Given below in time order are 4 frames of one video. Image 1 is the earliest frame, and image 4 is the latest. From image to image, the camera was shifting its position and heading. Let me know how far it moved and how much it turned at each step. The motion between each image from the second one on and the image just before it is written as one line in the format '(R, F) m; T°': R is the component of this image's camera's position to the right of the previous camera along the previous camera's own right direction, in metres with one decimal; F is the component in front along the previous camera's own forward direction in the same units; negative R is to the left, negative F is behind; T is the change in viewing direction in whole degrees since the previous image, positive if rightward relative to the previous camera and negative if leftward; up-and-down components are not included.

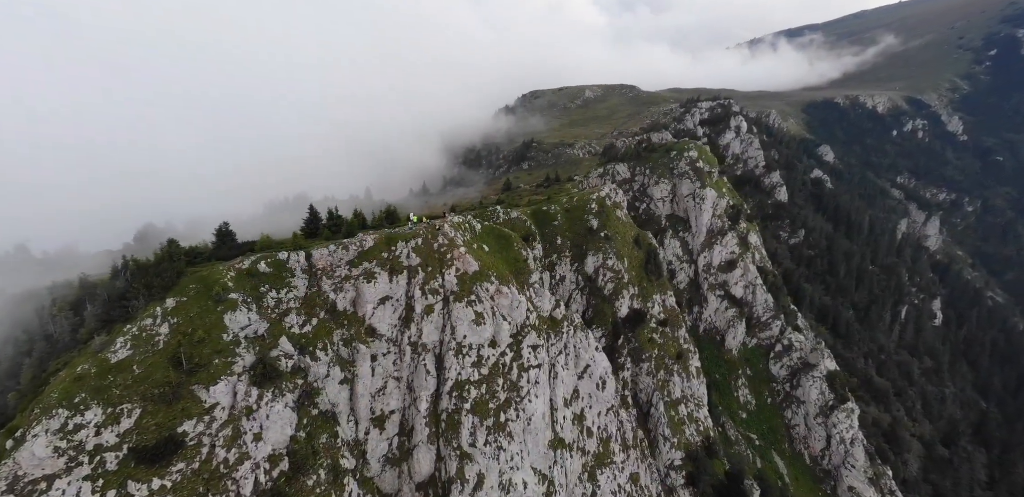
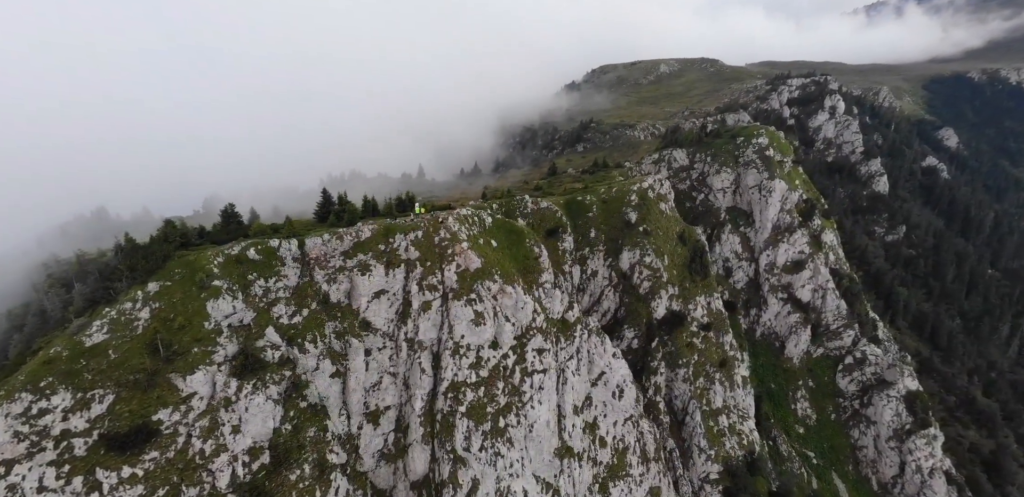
(+7.8, +5.1) m; -8°
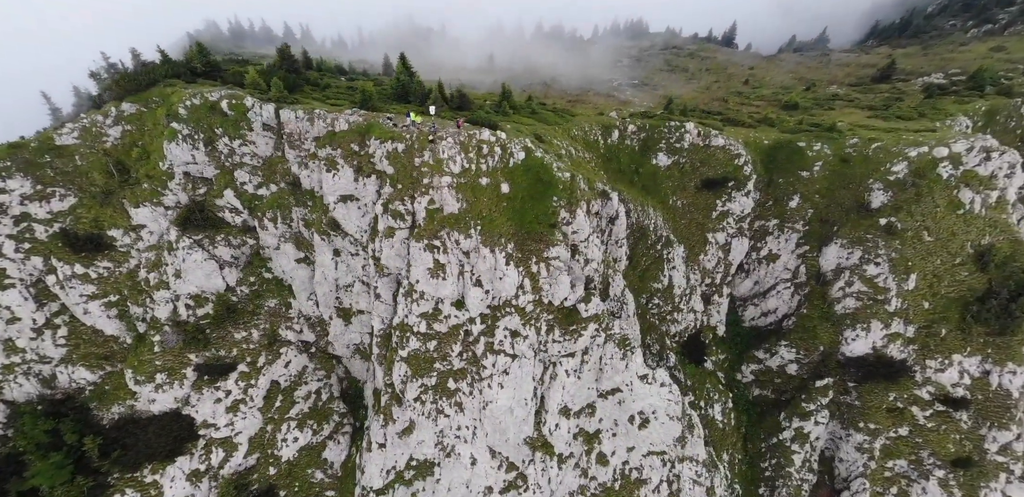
(+28.6, +28.3) m; -36°
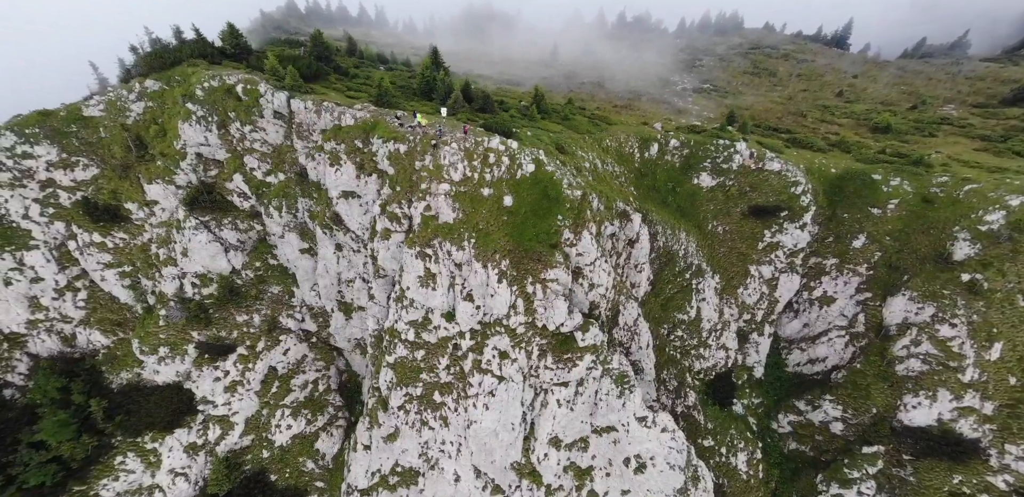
(+6.8, +4.0) m; -8°
